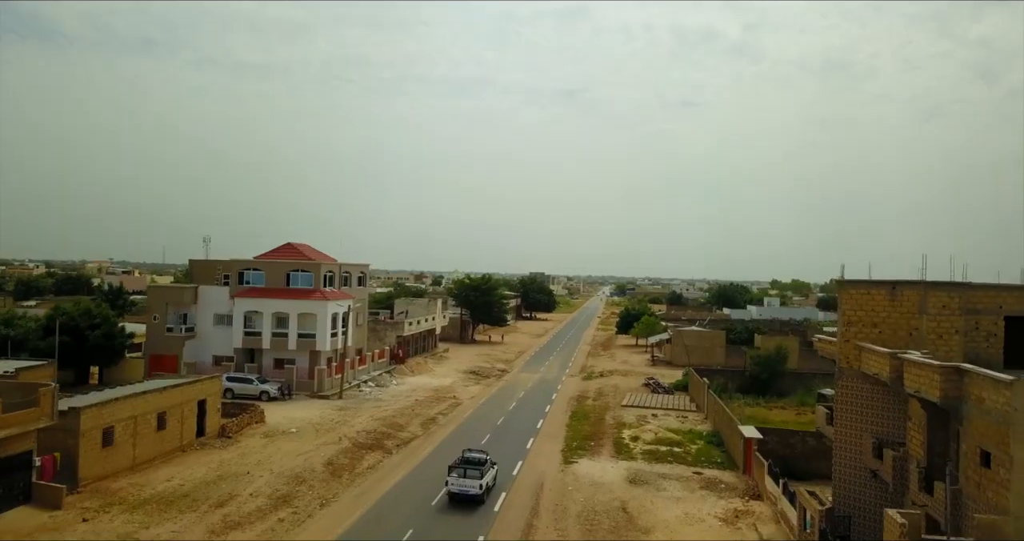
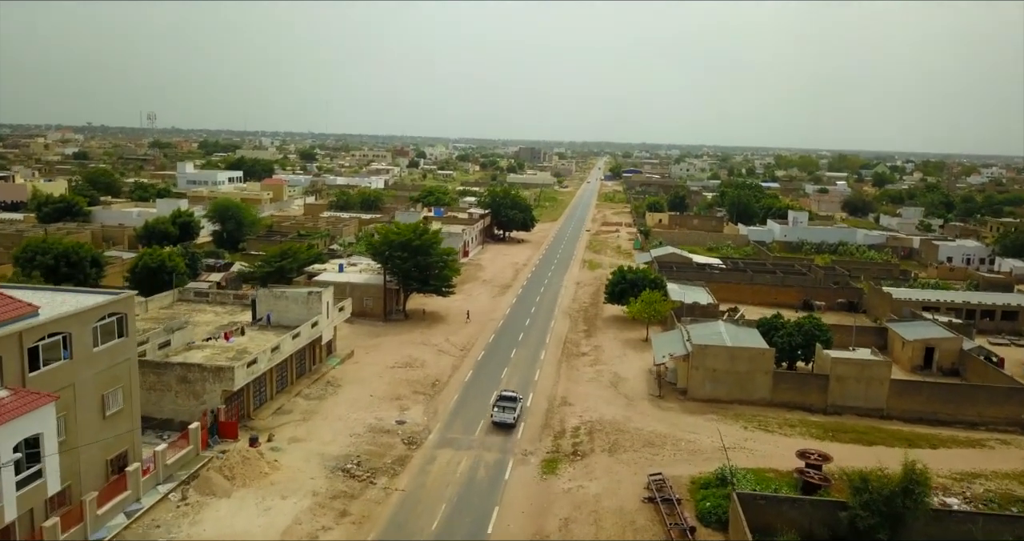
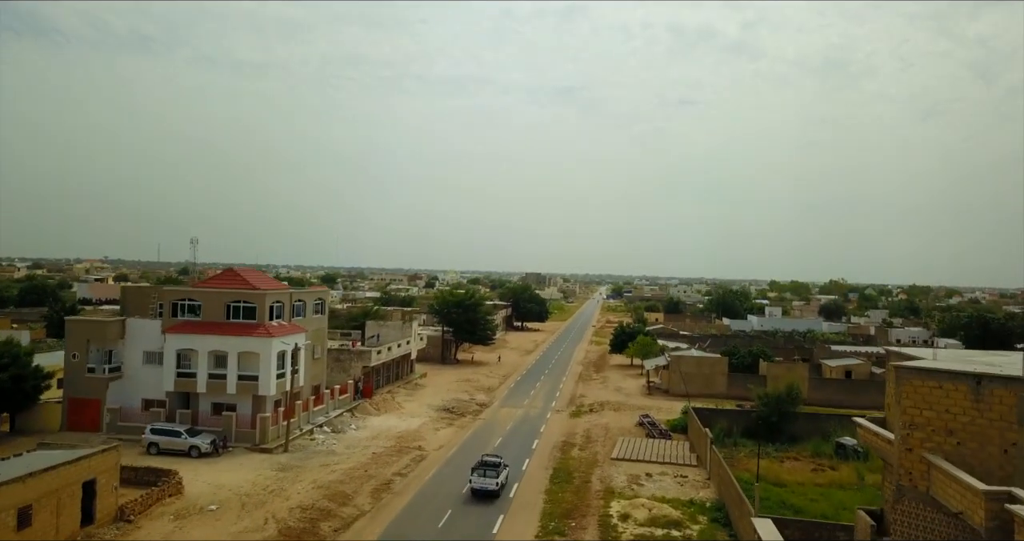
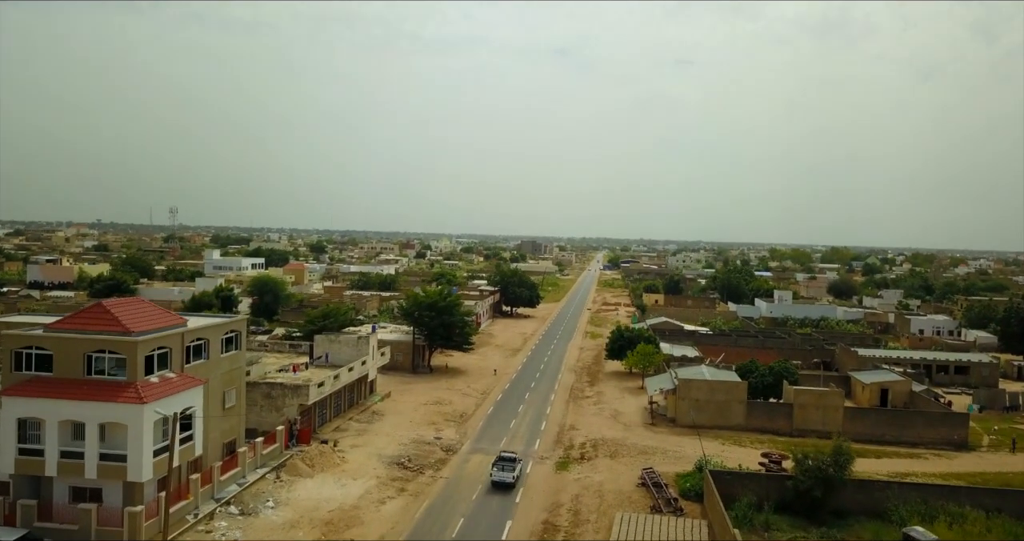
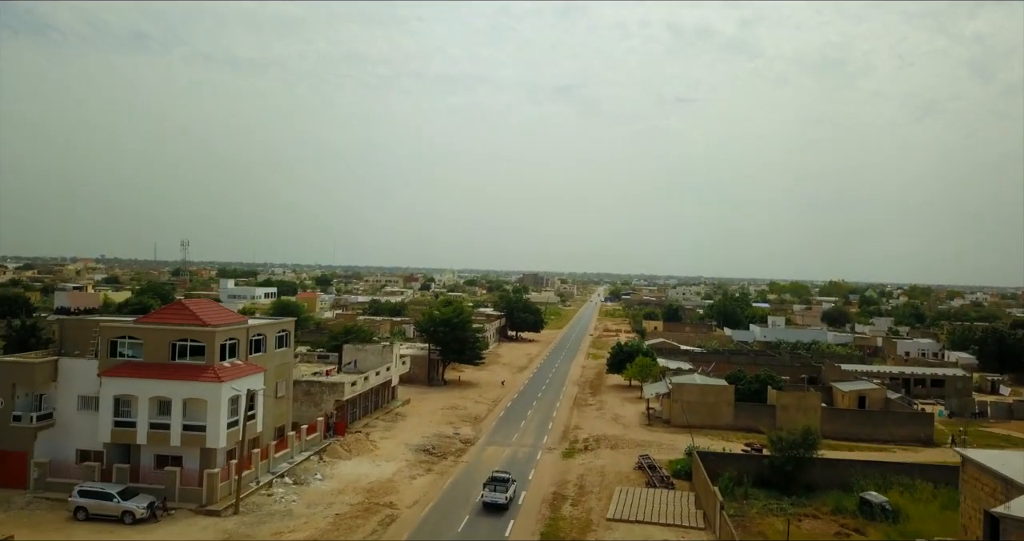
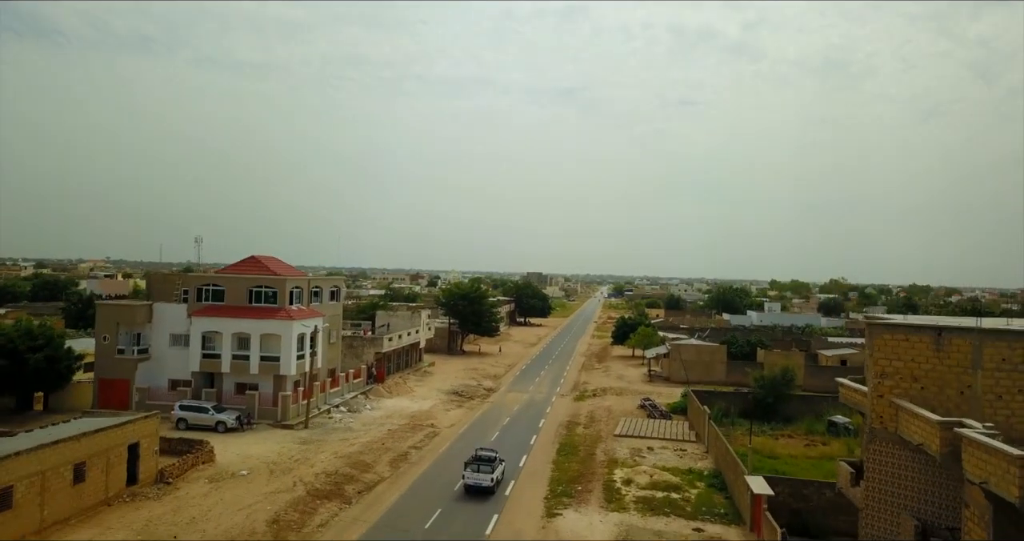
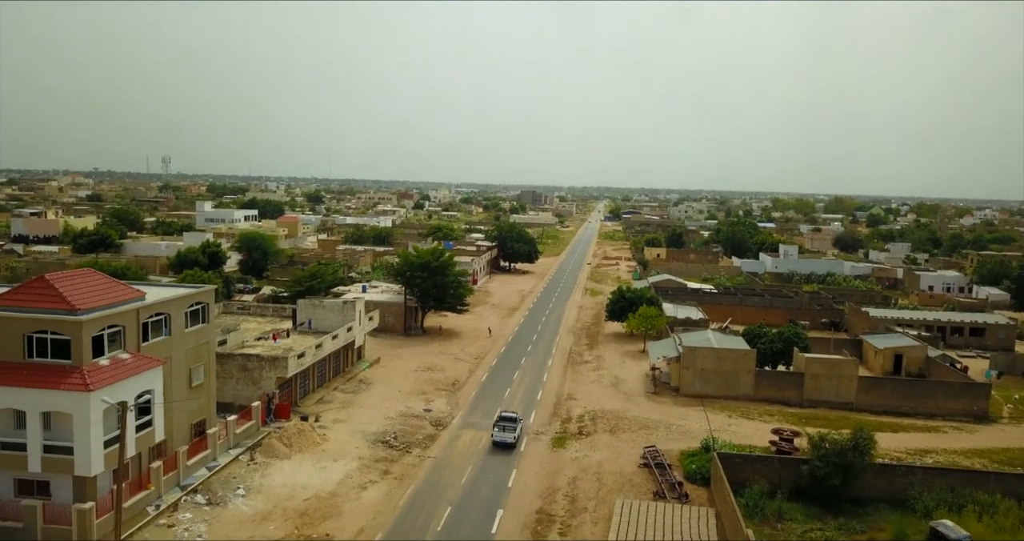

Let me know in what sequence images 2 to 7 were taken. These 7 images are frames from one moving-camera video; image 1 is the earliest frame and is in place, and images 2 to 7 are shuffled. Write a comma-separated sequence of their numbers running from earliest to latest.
6, 3, 5, 4, 7, 2
